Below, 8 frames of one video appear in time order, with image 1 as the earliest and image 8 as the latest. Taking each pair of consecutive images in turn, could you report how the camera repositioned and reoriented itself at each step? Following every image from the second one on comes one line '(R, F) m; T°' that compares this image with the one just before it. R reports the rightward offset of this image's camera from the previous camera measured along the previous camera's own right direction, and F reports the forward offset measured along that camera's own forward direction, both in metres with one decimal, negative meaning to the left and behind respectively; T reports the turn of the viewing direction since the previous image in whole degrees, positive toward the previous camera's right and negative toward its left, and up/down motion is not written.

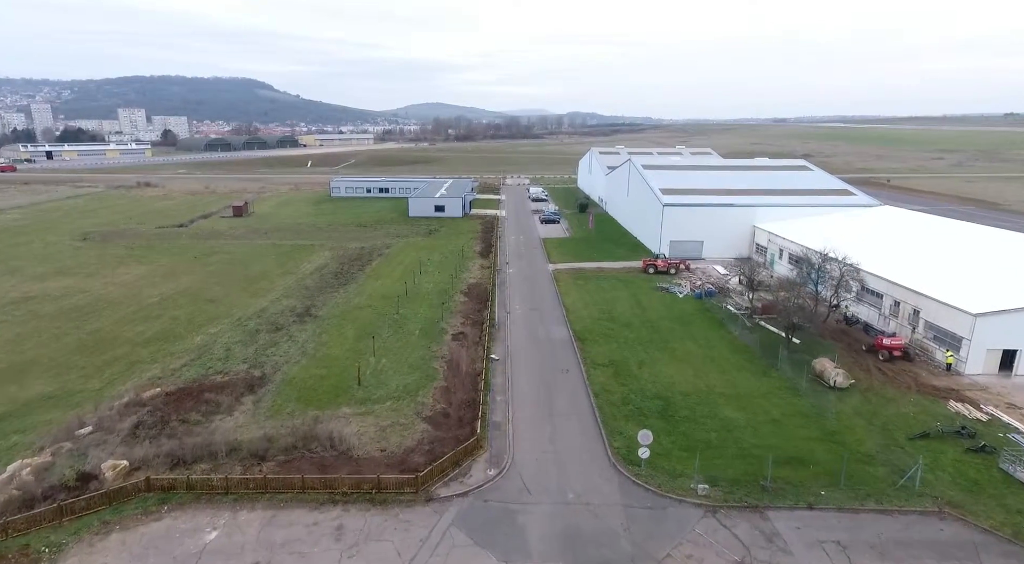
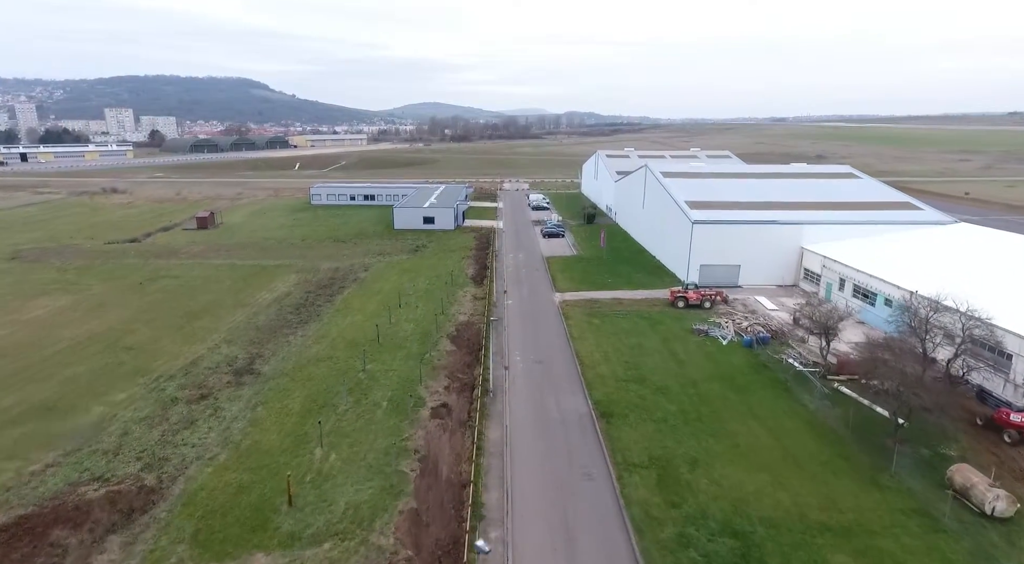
(0.0, +7.1) m; 0°
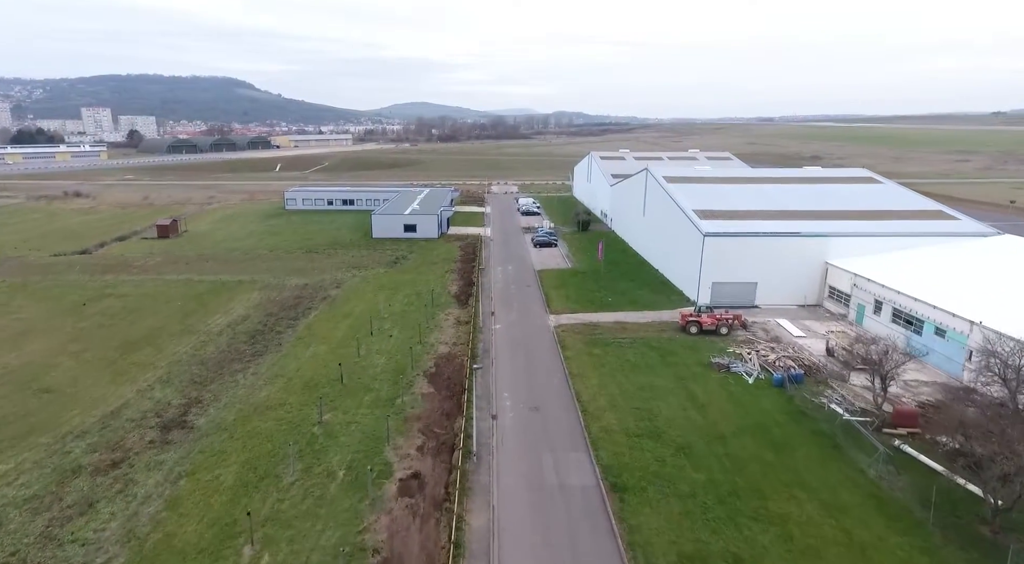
(0.0, +4.2) m; +1°
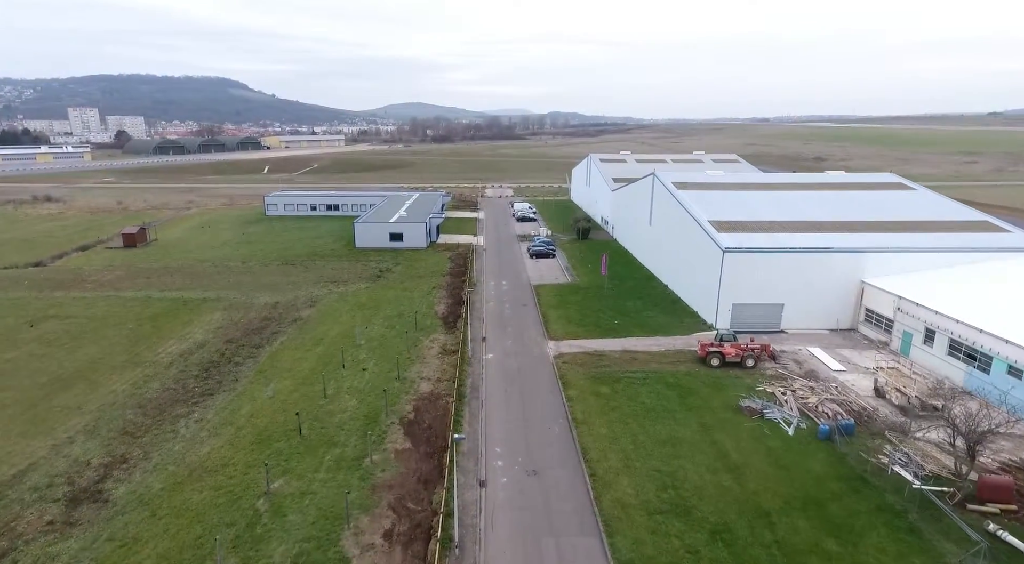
(+0.1, +3.8) m; 0°
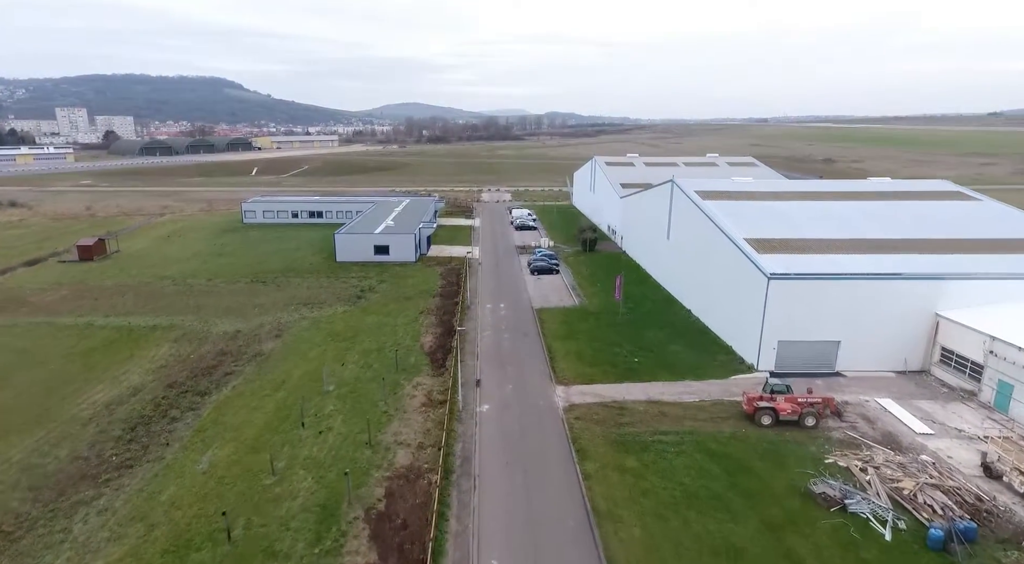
(-0.1, +4.9) m; 0°
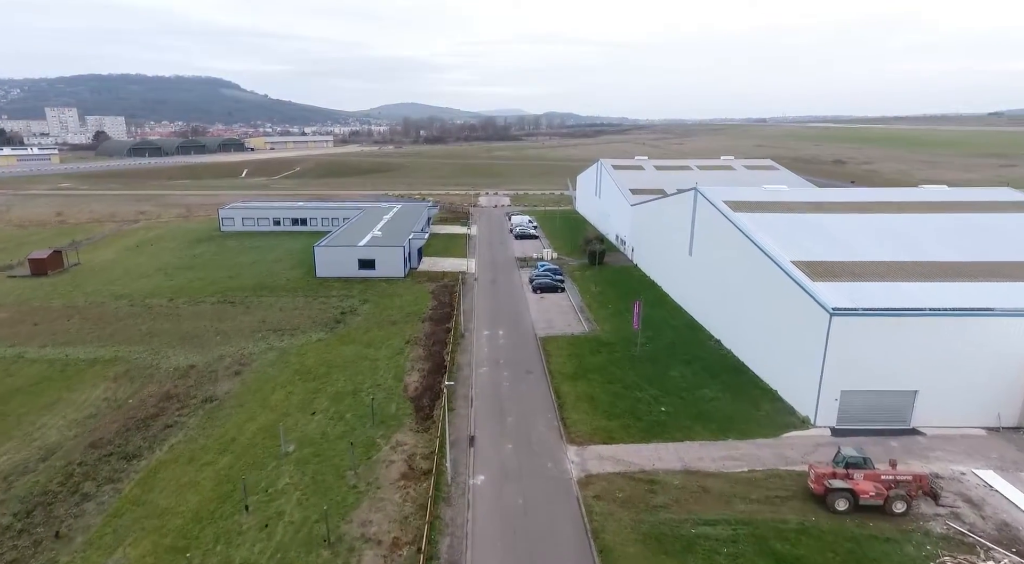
(-0.1, +4.4) m; 0°
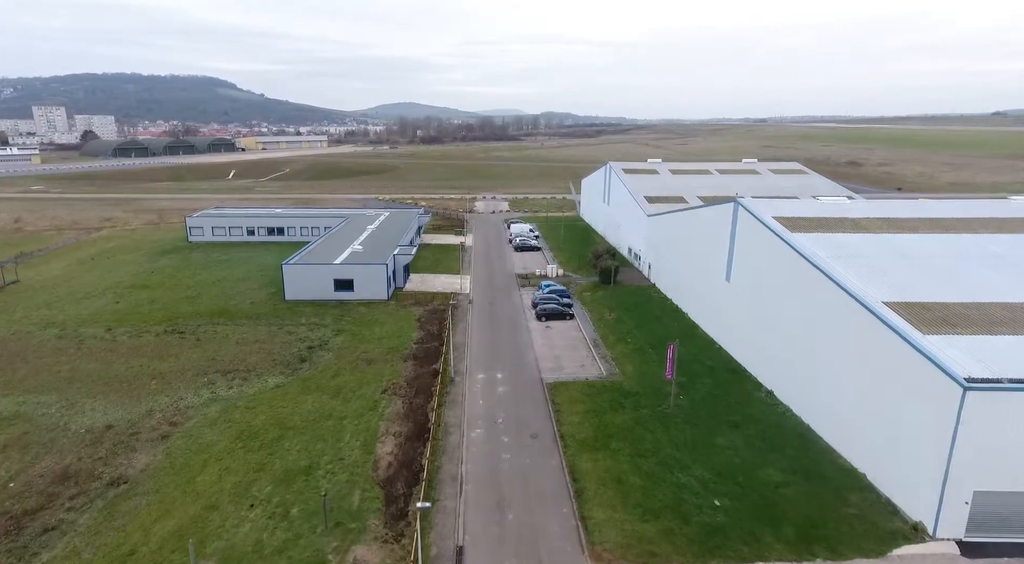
(-0.1, +5.3) m; 0°
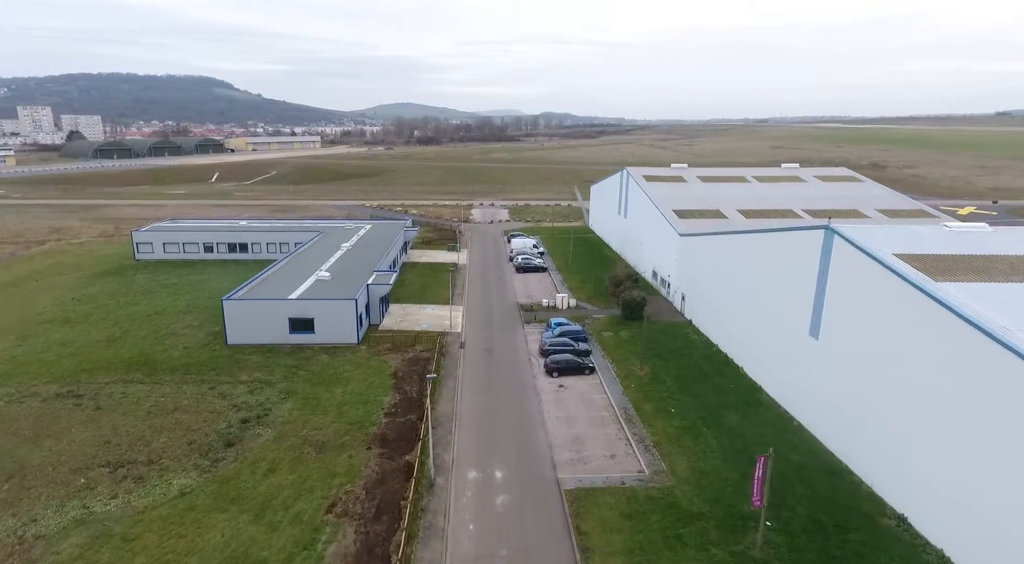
(-0.1, +7.0) m; 0°
